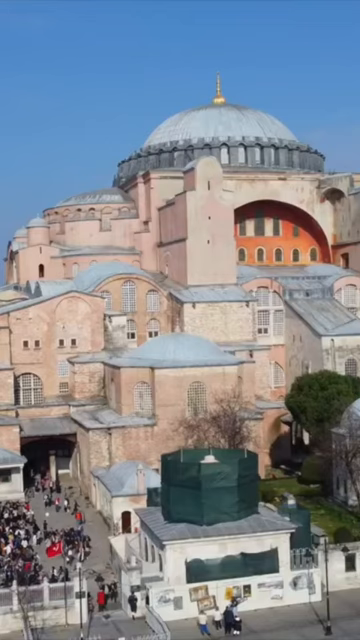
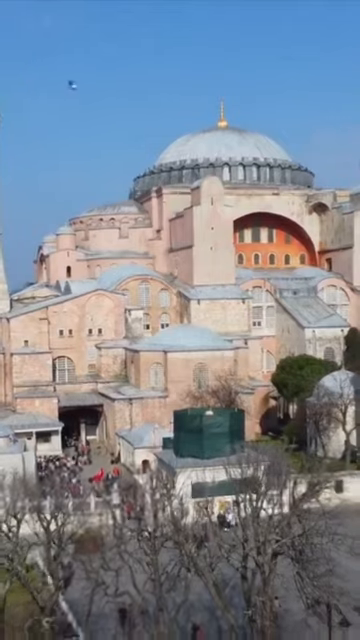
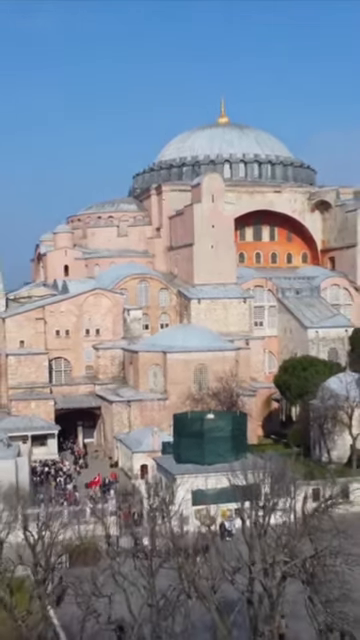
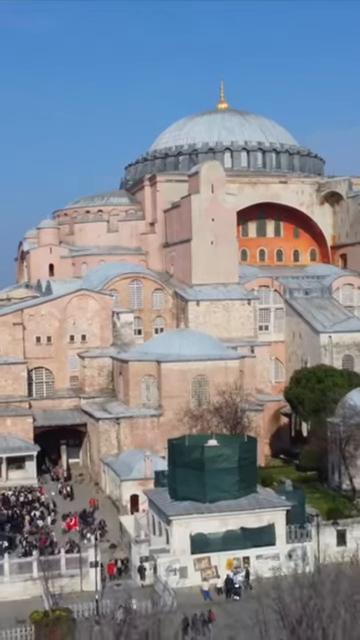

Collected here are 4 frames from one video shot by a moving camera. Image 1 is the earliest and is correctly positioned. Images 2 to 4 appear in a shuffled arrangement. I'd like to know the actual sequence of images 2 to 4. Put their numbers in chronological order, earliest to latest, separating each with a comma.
4, 3, 2
